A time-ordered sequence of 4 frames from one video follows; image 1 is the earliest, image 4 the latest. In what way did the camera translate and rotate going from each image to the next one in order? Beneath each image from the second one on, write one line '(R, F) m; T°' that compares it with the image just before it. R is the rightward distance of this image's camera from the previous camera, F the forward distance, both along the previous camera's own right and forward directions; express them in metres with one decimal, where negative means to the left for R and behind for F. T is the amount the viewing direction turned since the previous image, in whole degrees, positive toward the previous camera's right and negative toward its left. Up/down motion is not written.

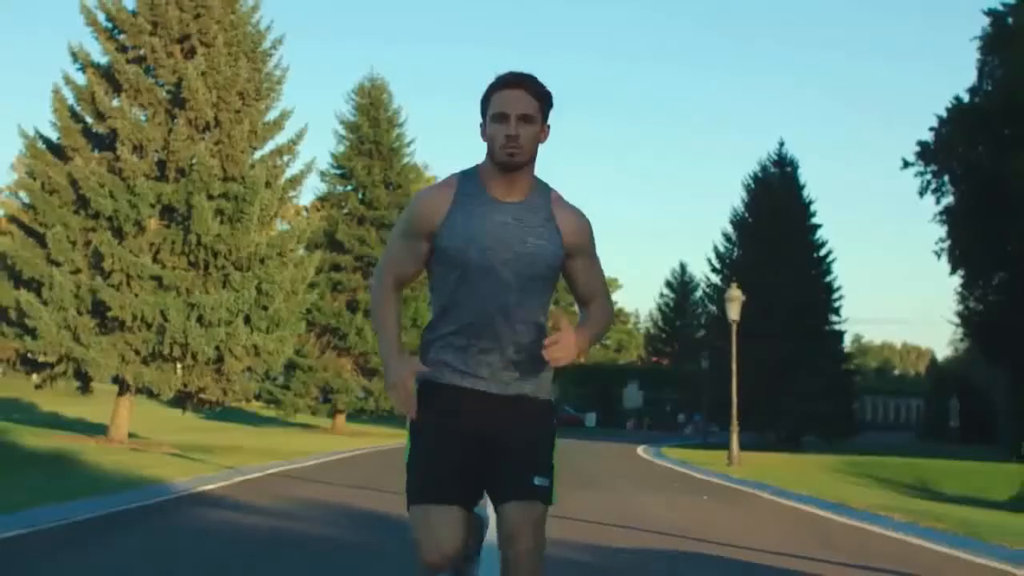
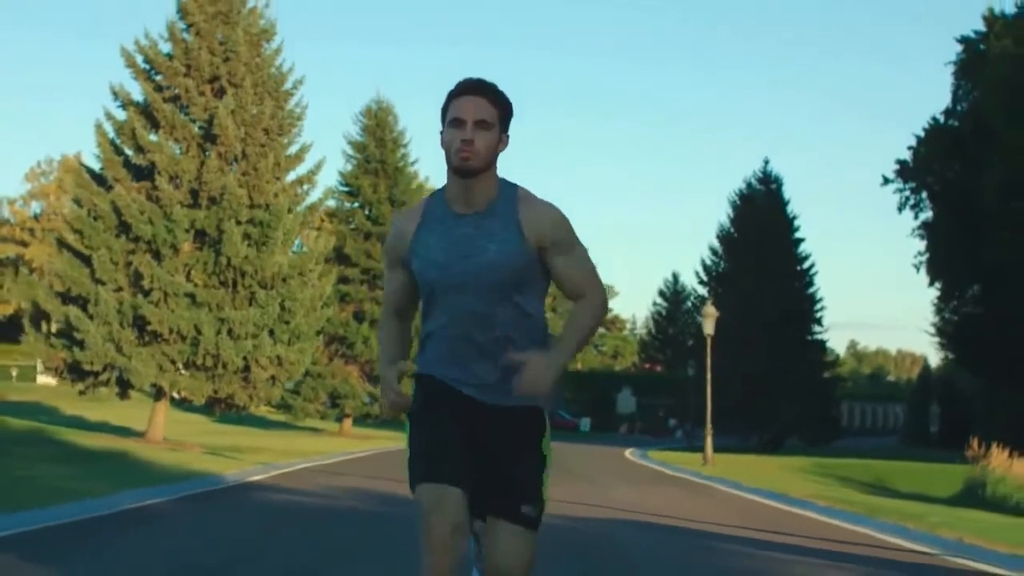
(0.0, -2.3) m; 0°
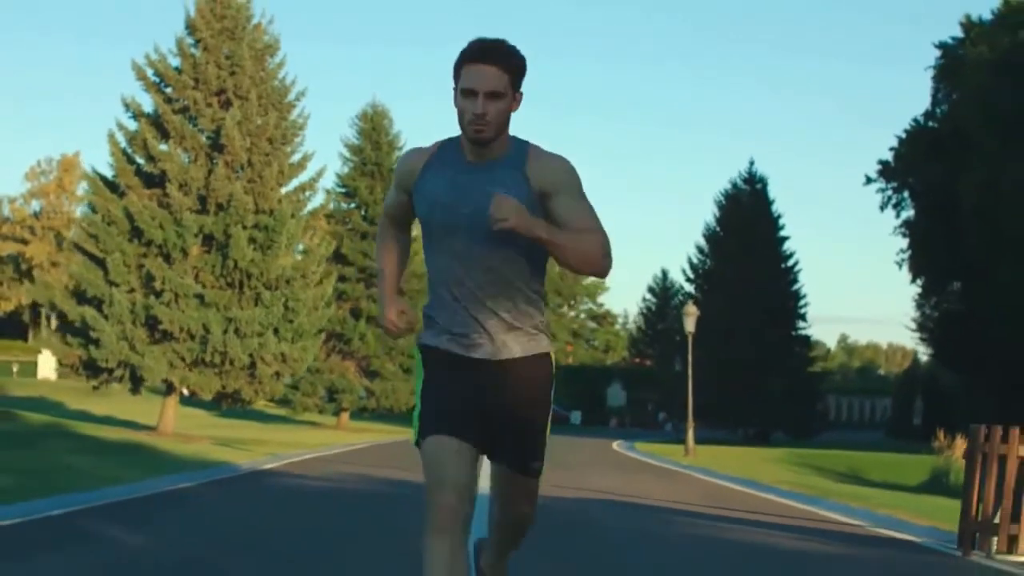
(0.0, -1.3) m; 0°
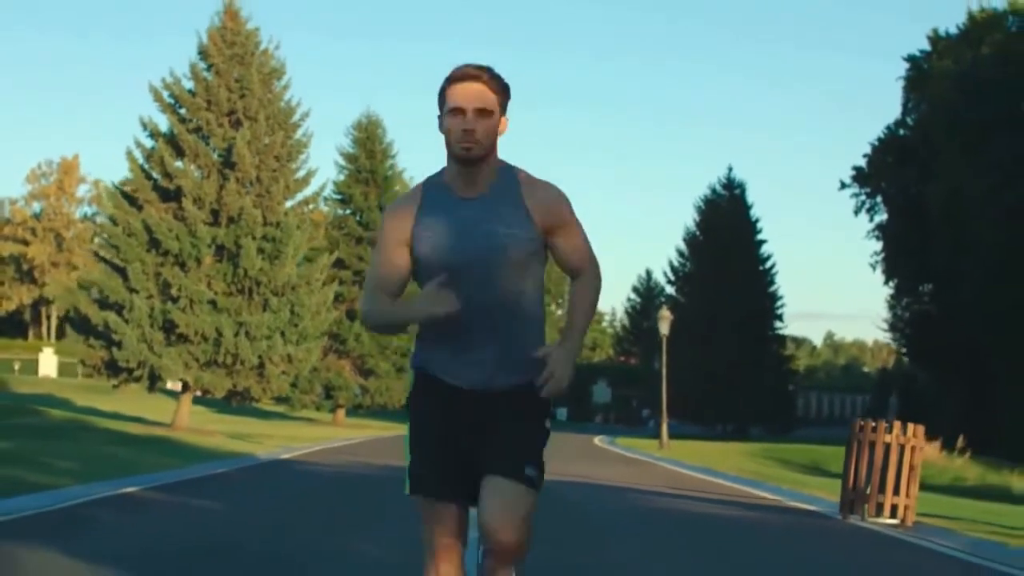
(0.0, -2.0) m; 0°
